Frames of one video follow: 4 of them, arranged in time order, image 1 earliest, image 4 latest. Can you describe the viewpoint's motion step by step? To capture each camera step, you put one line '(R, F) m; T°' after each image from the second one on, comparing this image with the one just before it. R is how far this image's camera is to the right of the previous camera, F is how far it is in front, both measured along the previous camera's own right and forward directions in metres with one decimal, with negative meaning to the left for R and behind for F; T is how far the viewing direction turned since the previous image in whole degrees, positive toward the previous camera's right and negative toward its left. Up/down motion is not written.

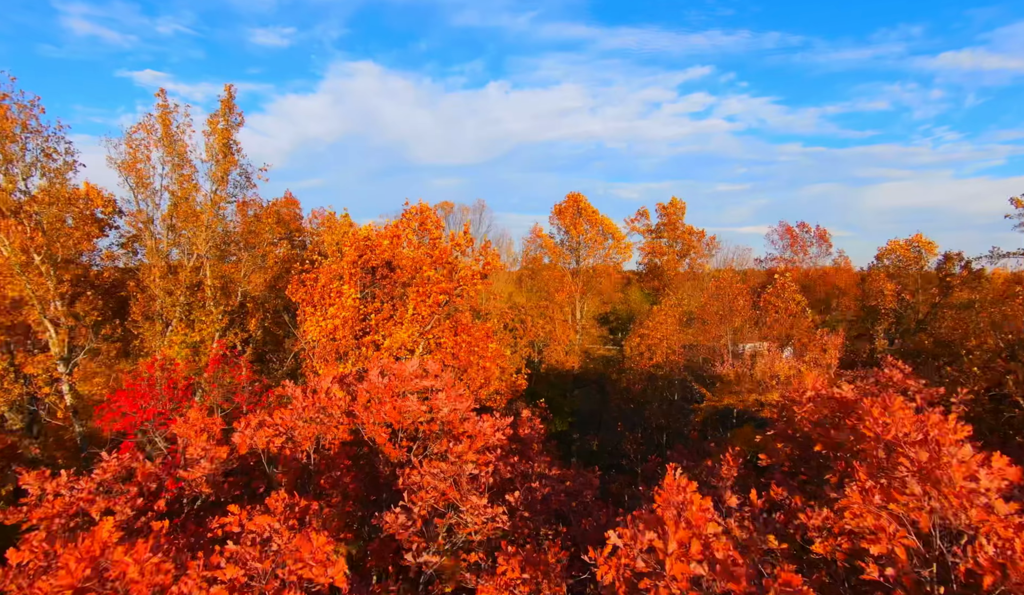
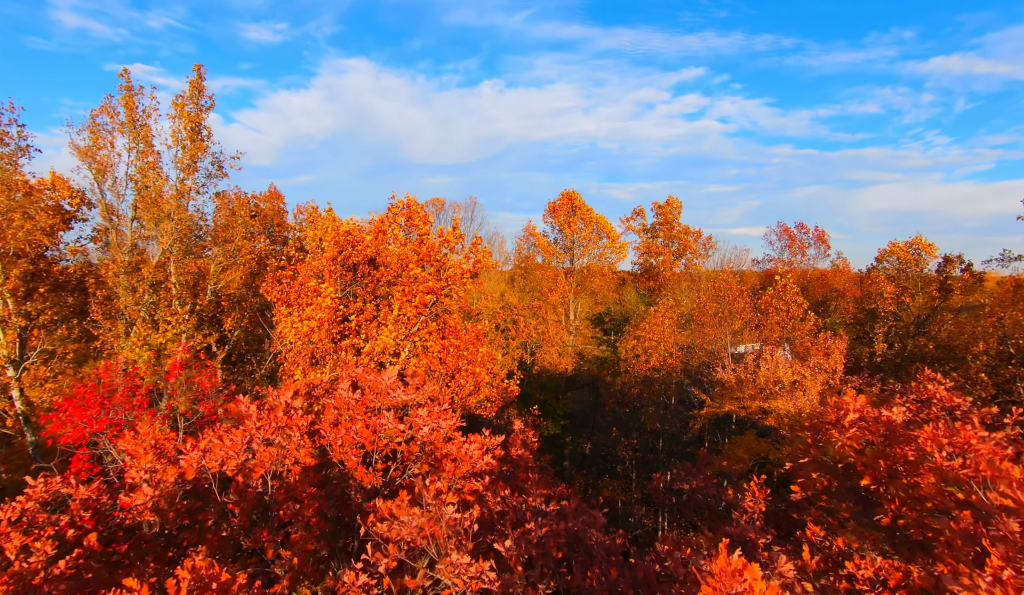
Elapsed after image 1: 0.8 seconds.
(0.0, +1.4) m; +1°
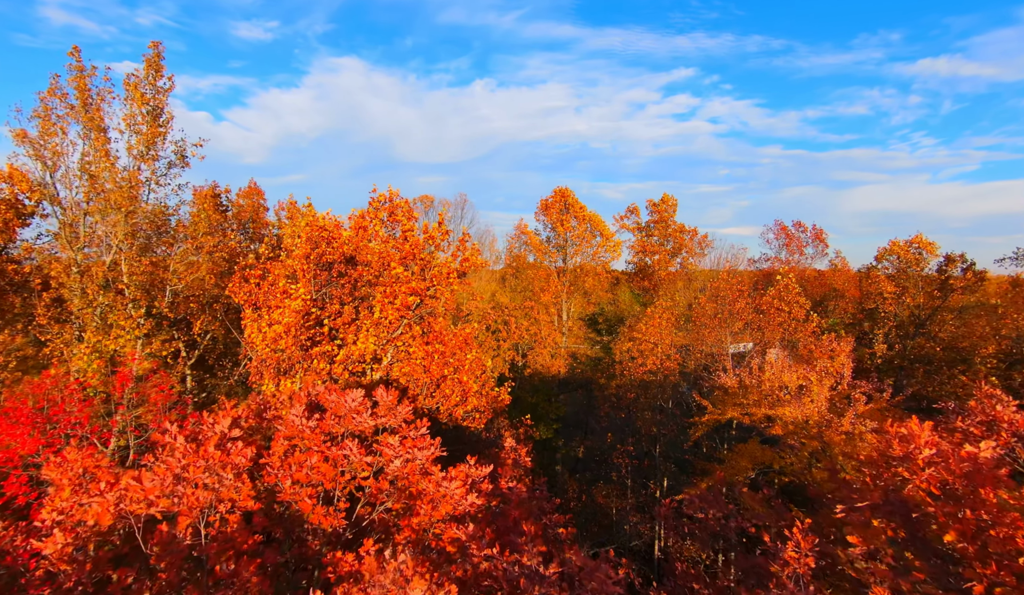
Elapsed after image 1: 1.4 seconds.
(0.0, +1.6) m; +1°
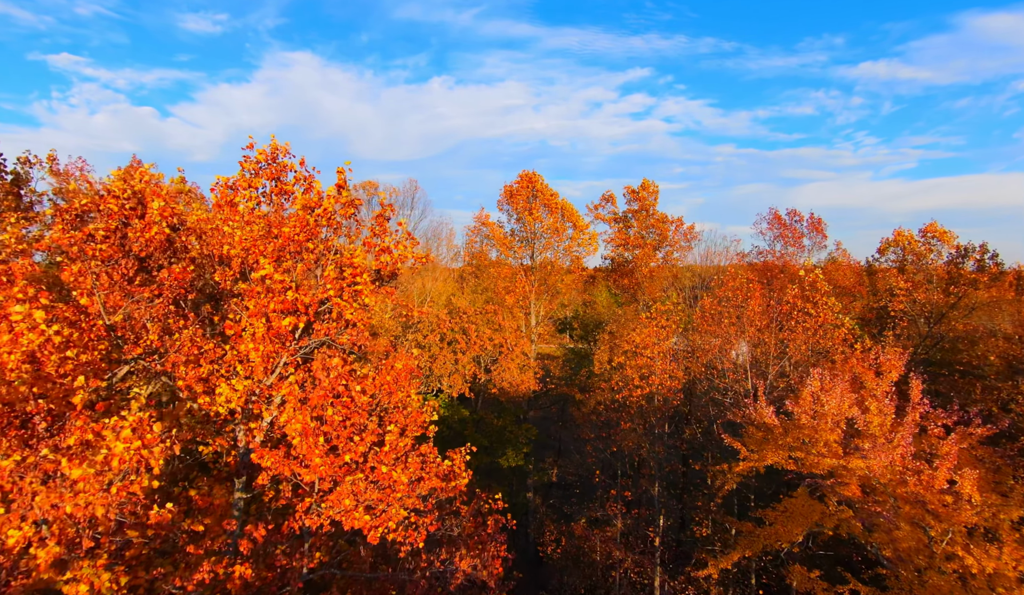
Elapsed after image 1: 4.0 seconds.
(+0.1, +7.9) m; +3°
